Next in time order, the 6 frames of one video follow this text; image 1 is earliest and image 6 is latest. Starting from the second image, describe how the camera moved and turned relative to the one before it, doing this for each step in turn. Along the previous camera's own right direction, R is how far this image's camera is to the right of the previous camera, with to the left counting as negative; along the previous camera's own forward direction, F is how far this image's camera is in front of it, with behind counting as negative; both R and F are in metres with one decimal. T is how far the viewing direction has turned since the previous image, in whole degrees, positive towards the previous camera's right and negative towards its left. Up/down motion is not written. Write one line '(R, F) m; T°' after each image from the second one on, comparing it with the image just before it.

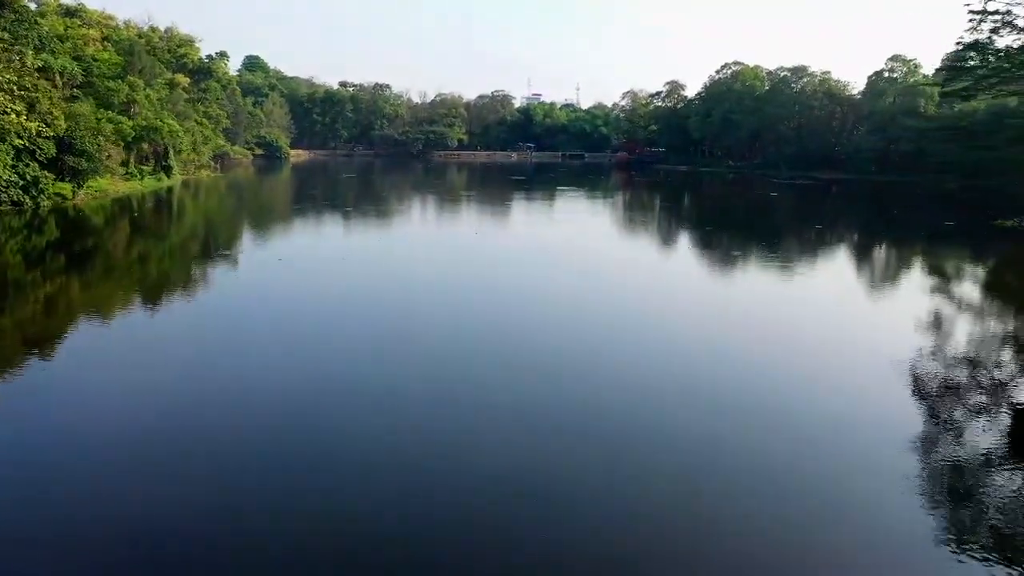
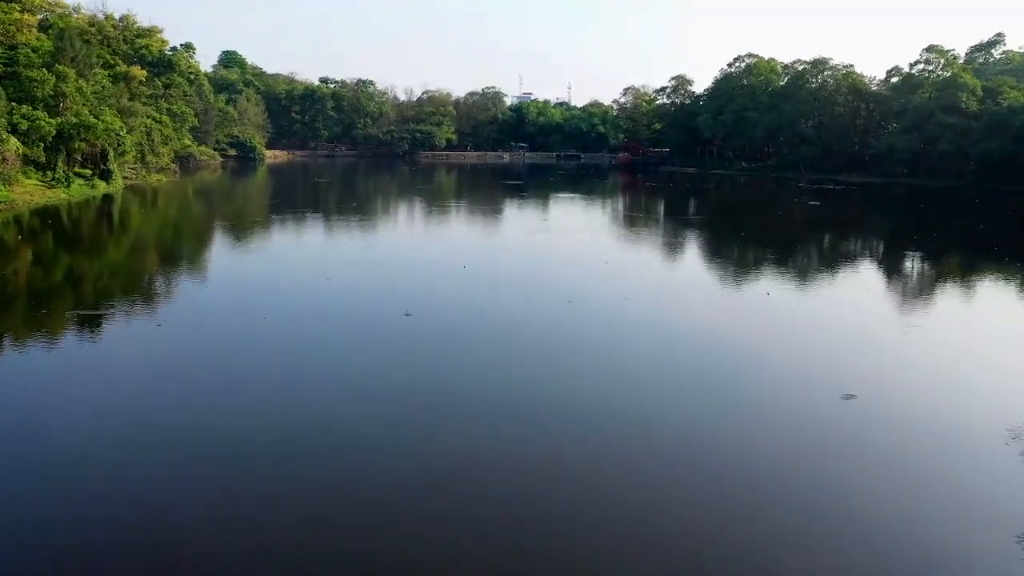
(0.0, +2.3) m; +1°
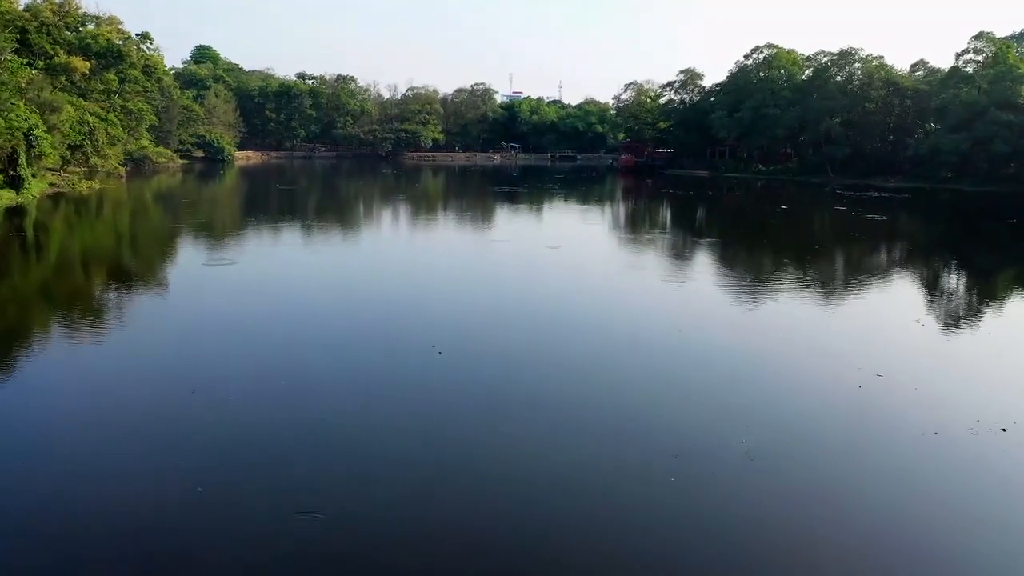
(0.0, +2.5) m; +1°
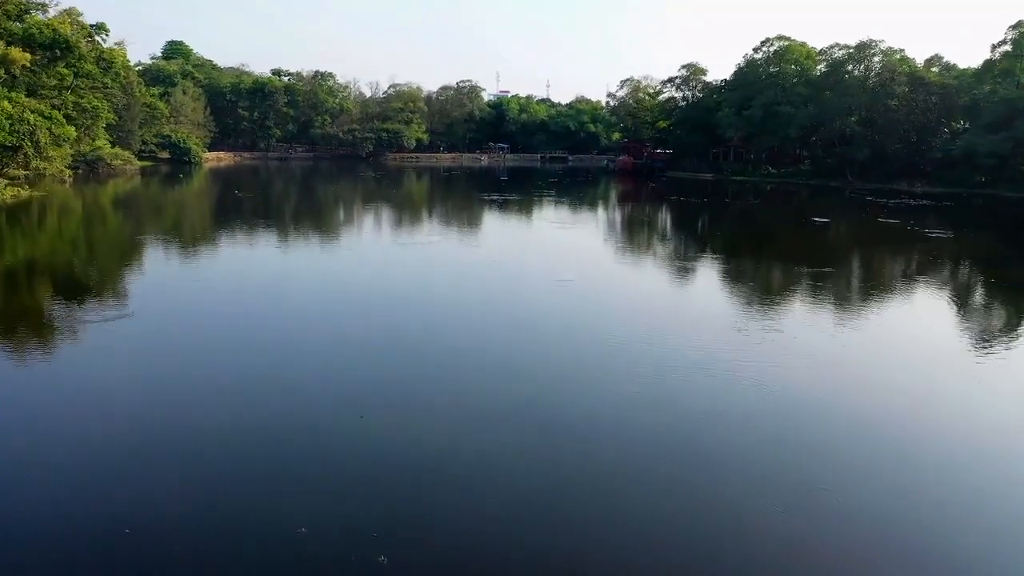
(0.0, +1.8) m; +1°
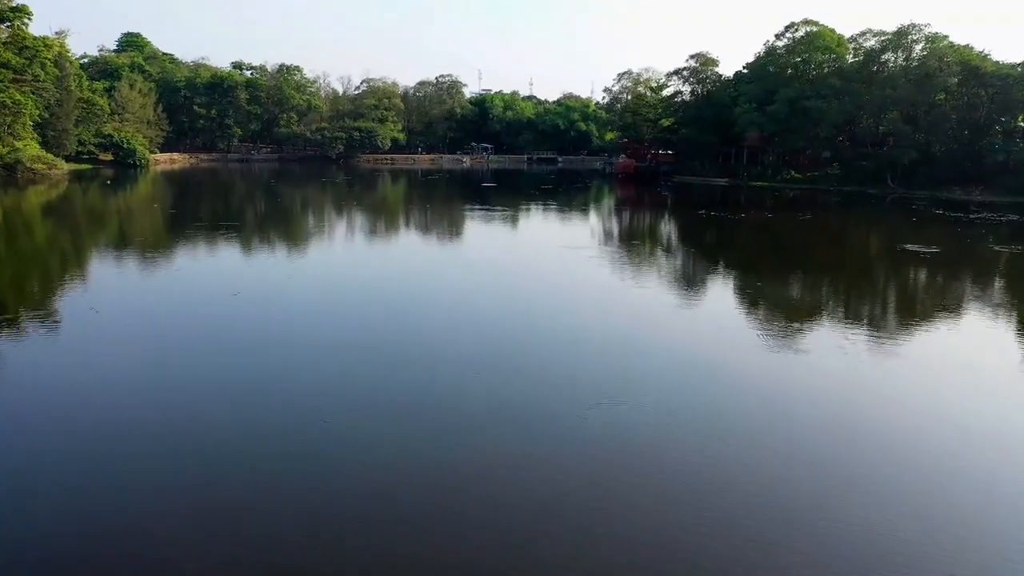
(-0.1, +2.7) m; +1°
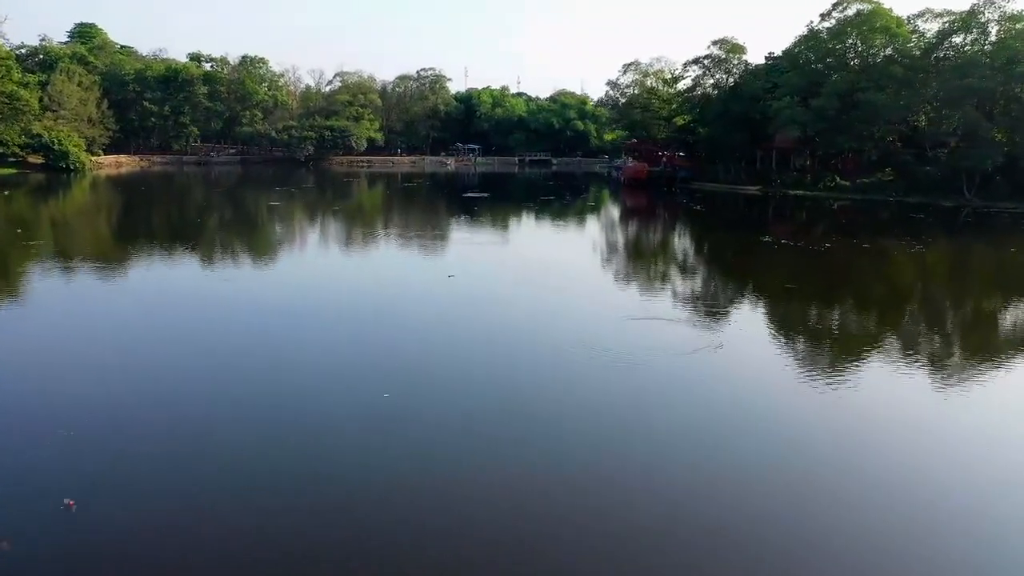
(-0.1, +2.9) m; +1°
